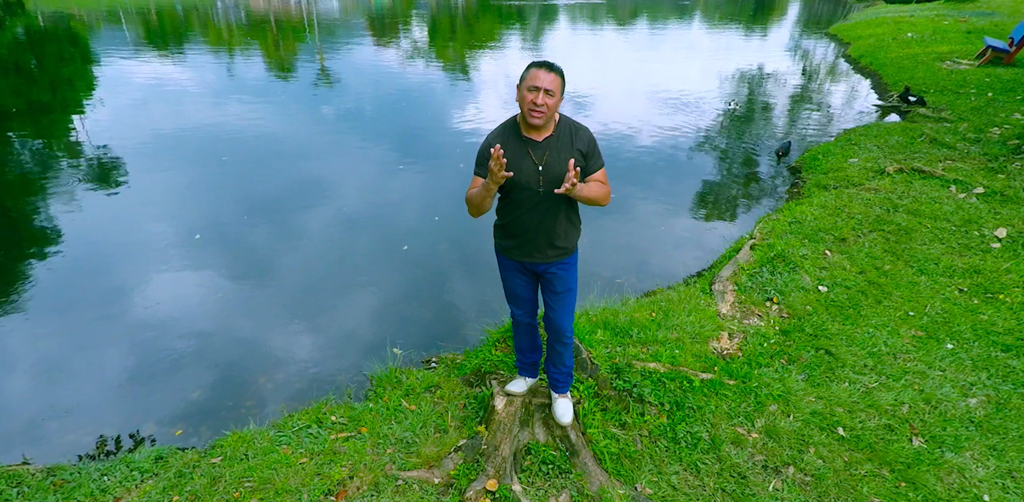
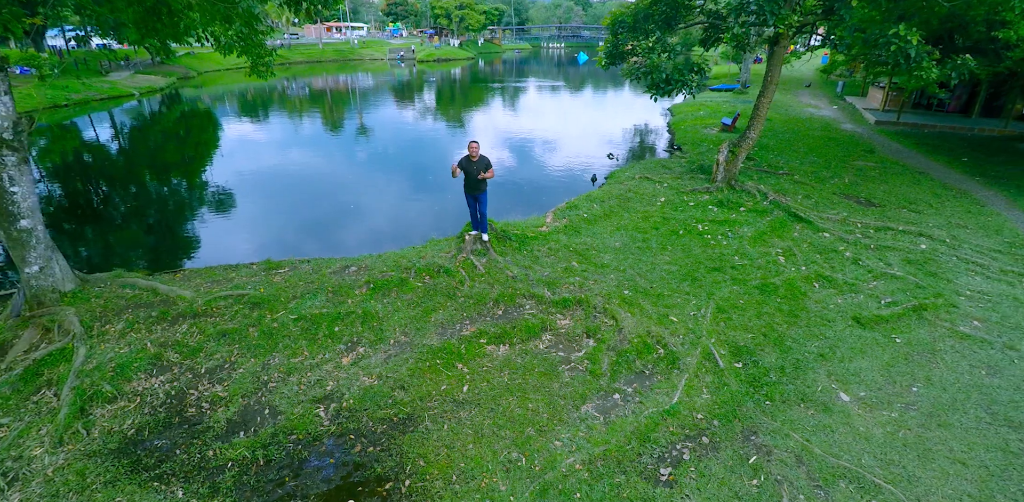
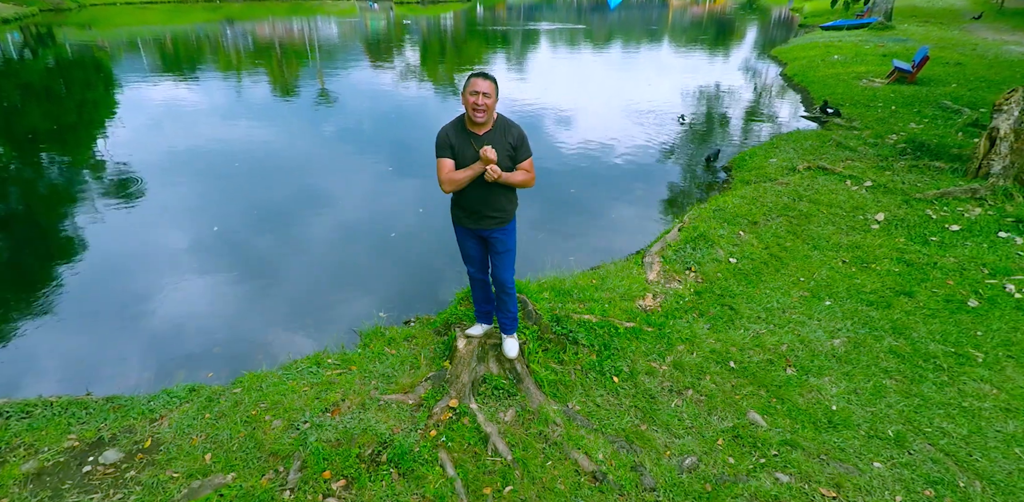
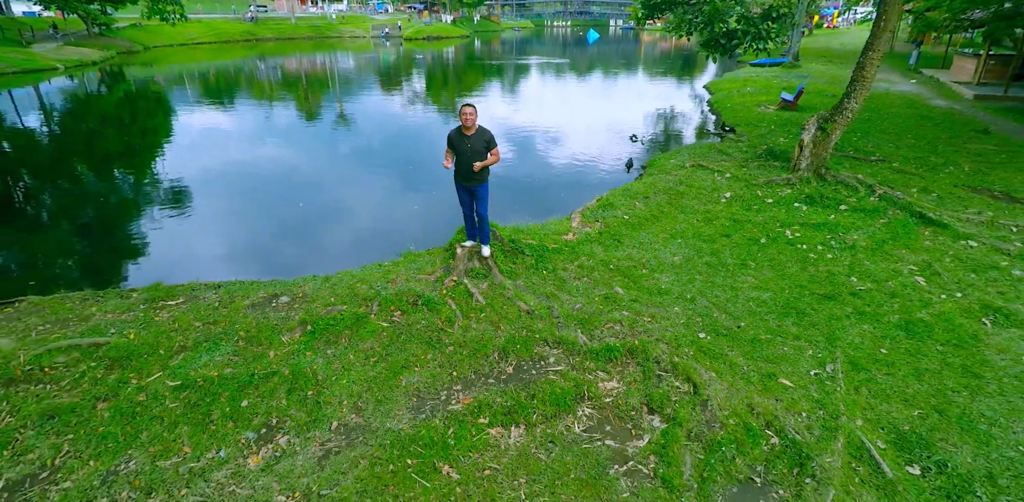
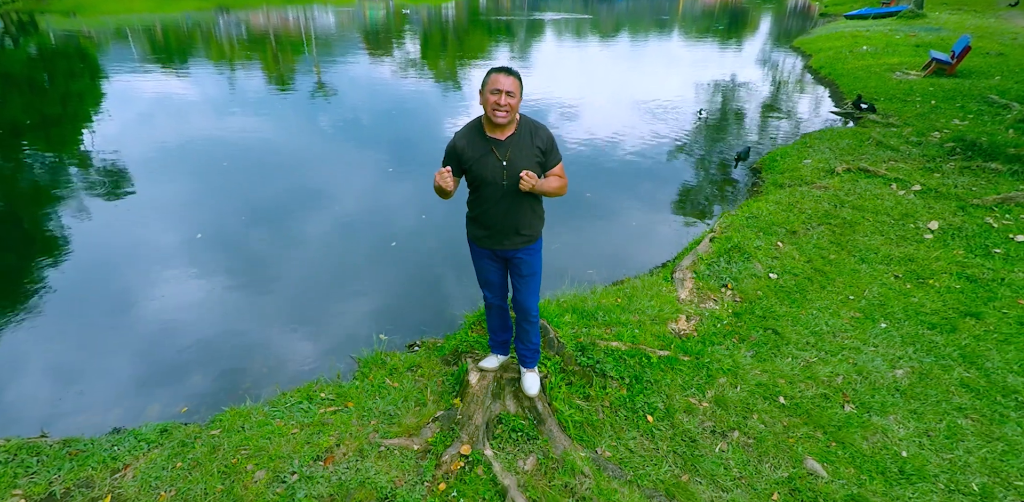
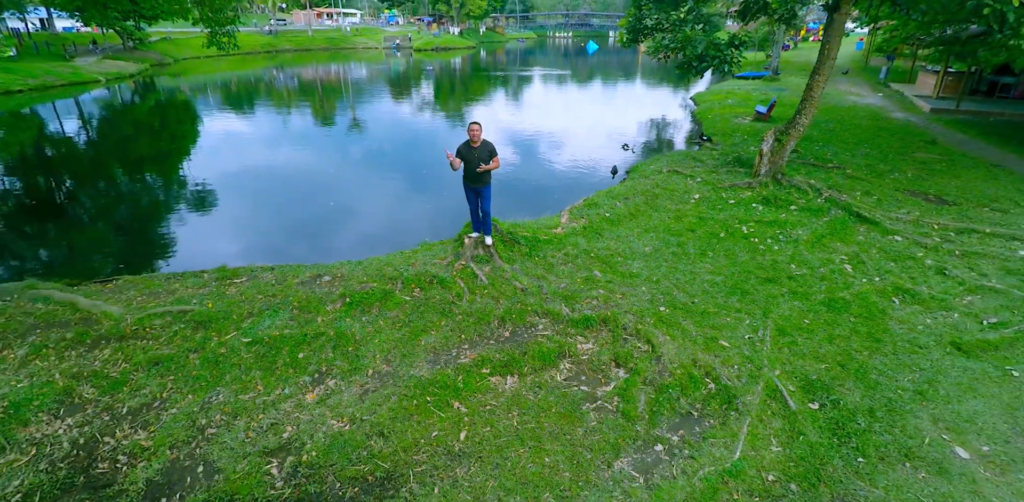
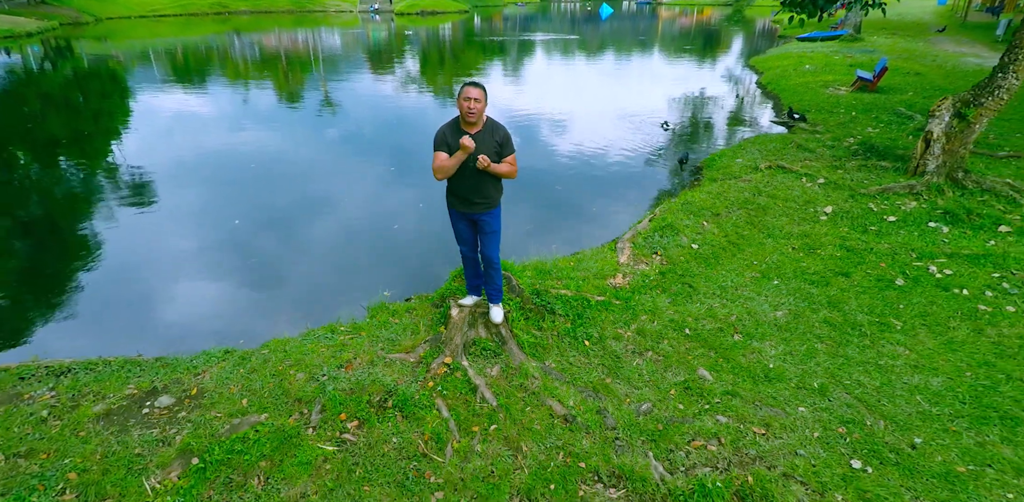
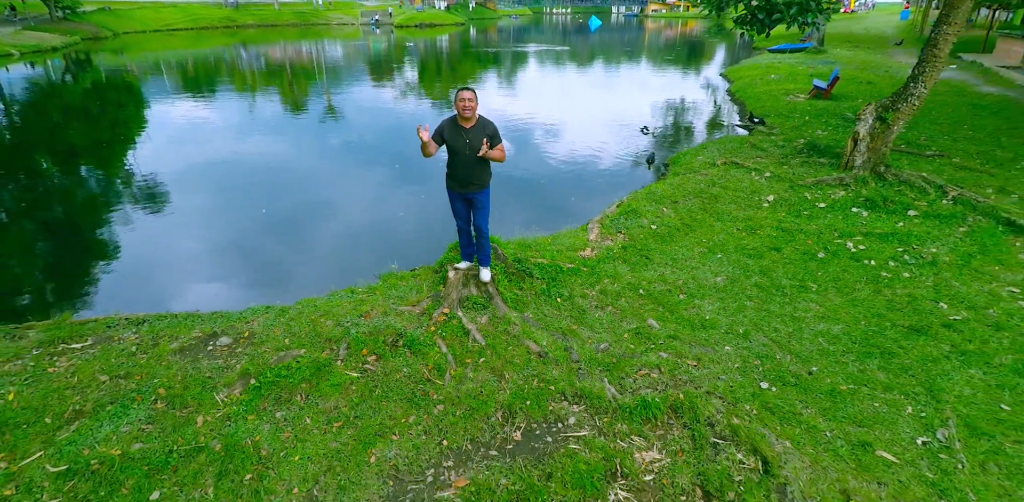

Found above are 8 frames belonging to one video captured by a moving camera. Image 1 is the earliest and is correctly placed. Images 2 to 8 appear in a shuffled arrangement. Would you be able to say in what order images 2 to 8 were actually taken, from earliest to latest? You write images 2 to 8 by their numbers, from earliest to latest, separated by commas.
5, 3, 7, 8, 4, 6, 2
